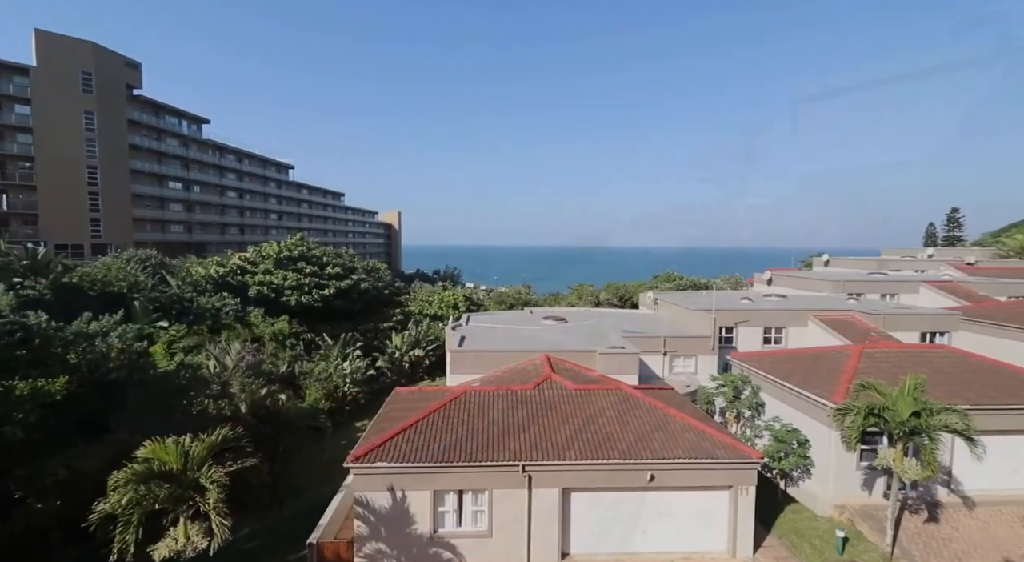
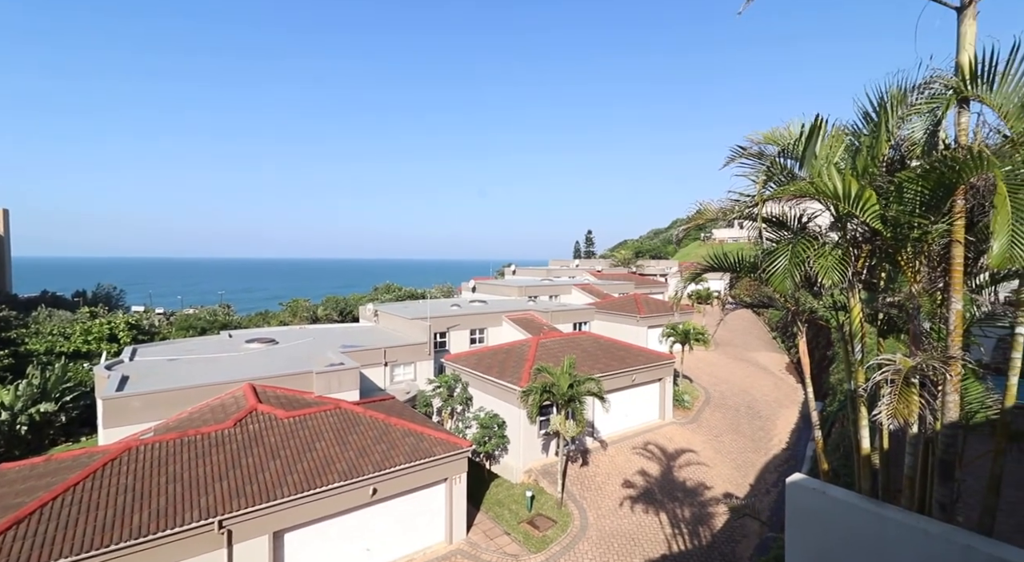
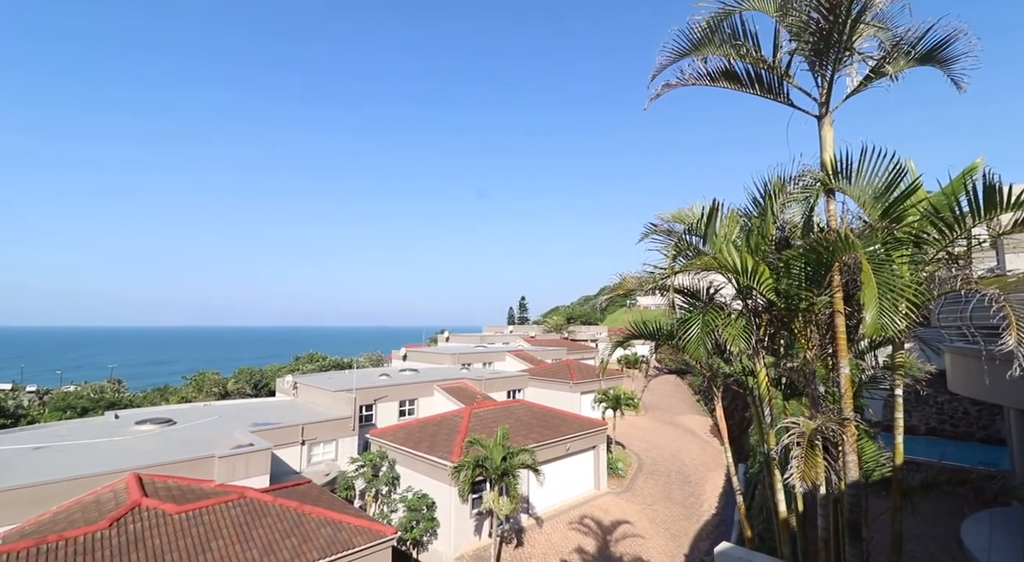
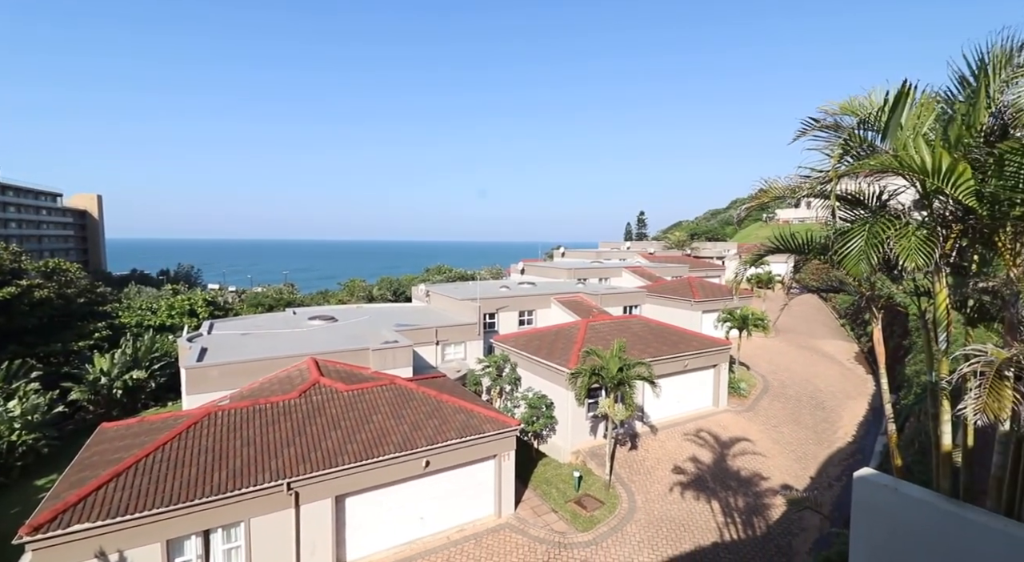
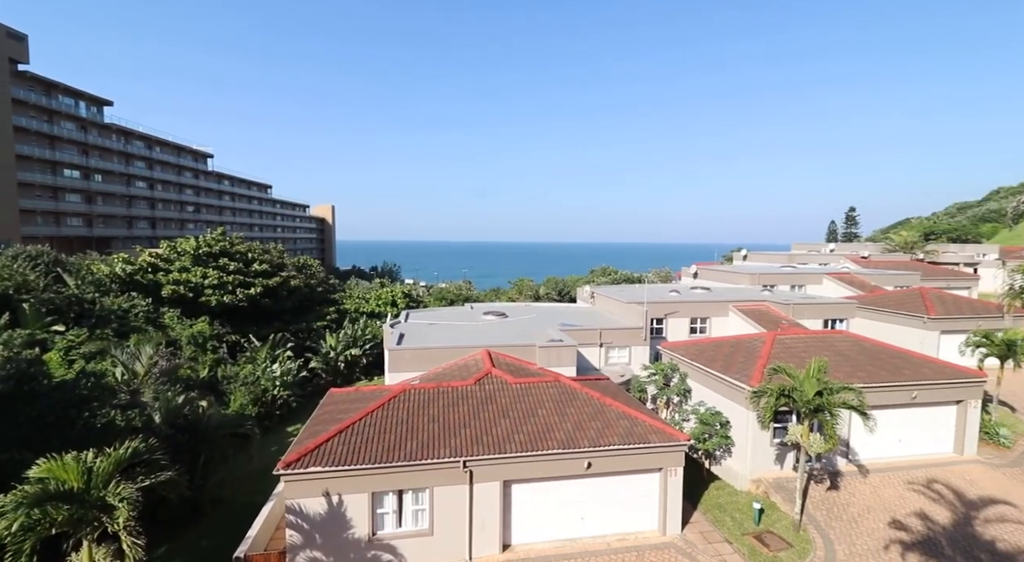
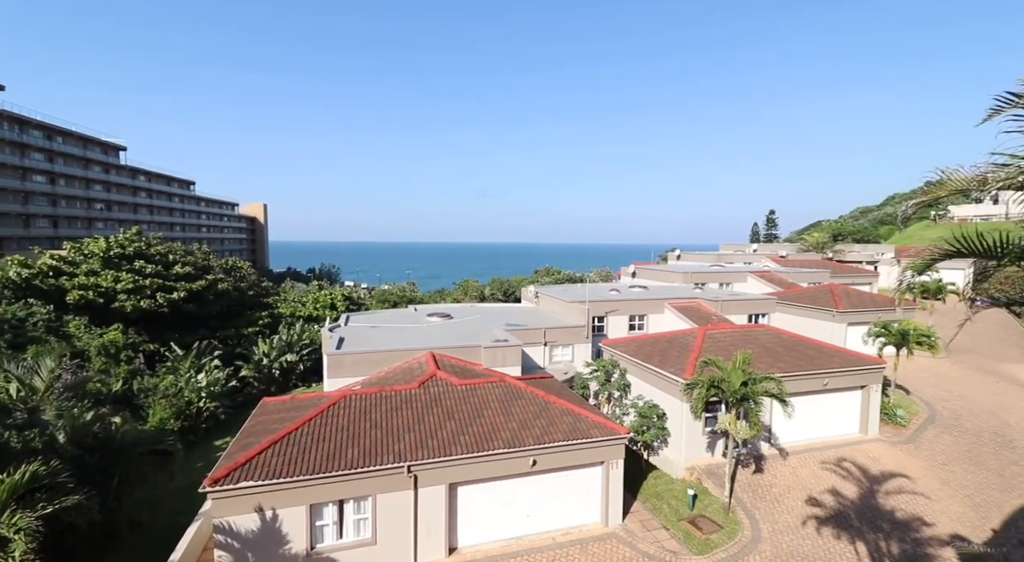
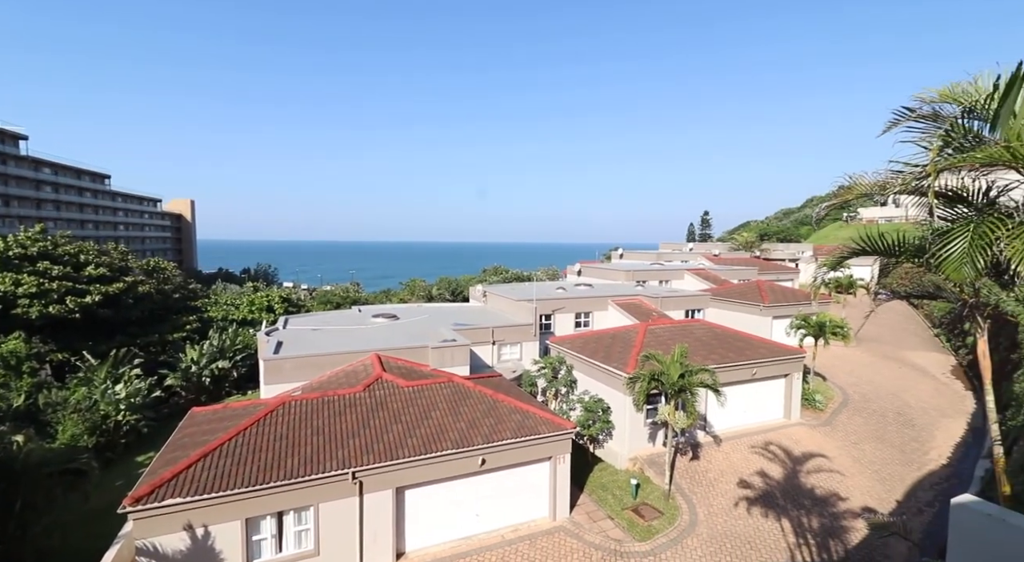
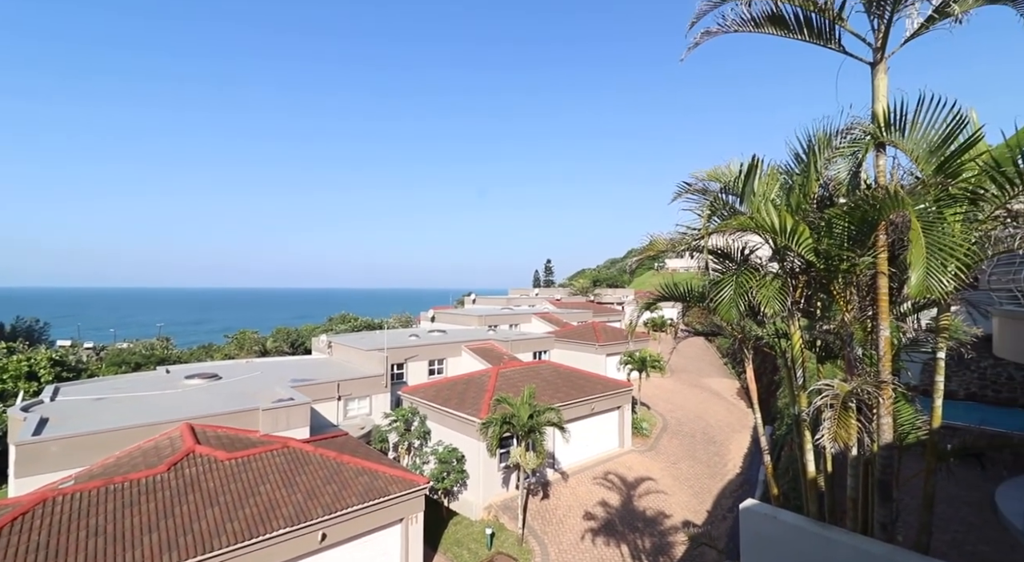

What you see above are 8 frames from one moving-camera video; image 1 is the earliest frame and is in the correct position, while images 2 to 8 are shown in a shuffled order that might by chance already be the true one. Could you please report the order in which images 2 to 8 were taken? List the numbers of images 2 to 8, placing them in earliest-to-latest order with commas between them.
5, 6, 7, 4, 2, 8, 3
